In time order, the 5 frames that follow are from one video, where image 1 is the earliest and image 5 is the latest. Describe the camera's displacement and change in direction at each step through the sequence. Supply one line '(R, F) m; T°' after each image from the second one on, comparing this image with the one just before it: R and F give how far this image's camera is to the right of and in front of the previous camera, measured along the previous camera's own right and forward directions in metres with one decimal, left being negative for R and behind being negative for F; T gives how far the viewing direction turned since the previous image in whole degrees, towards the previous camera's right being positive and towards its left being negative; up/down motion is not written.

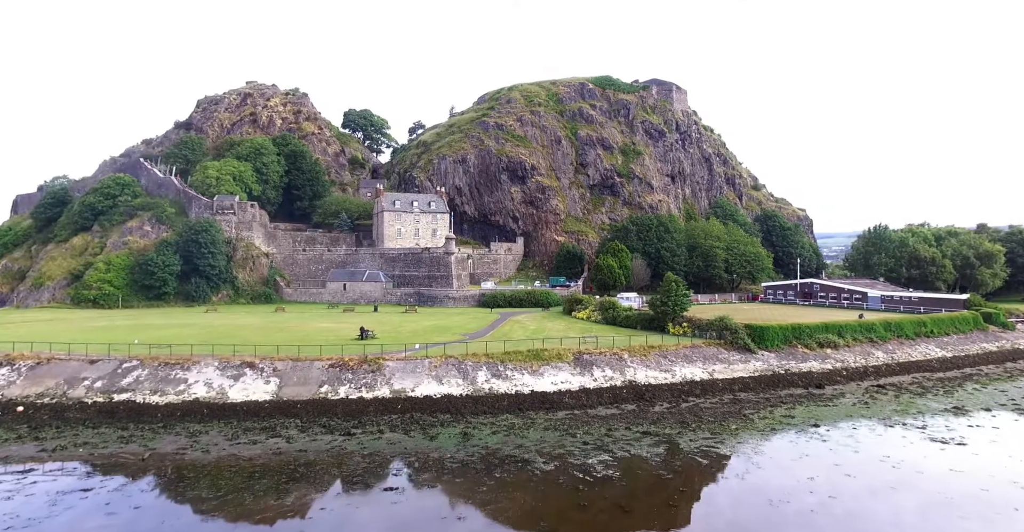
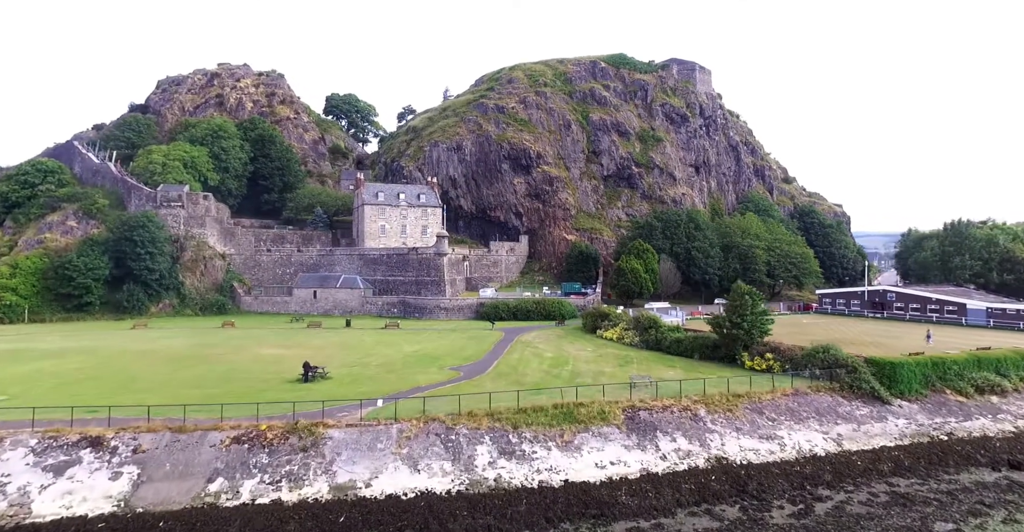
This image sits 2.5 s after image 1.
(-0.7, +11.3) m; 0°
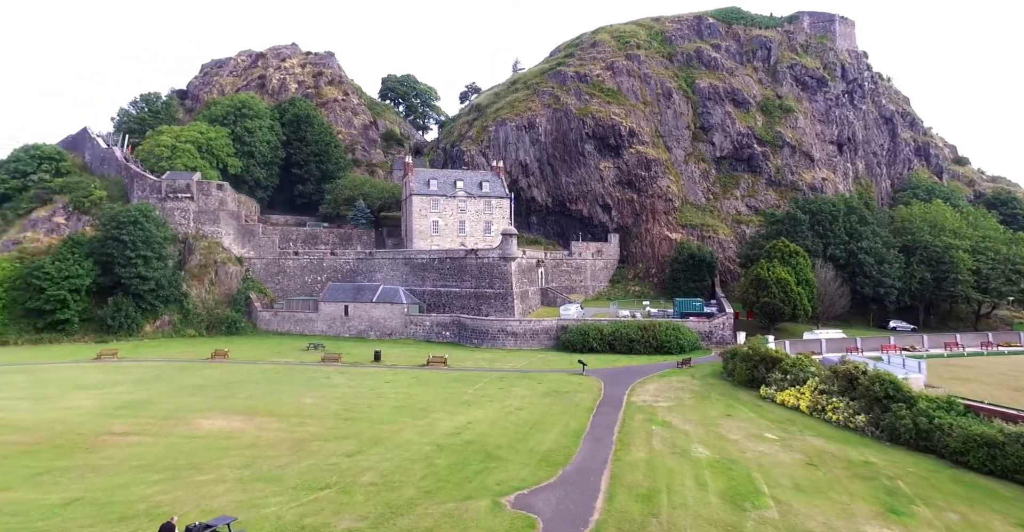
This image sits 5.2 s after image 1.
(-1.4, +14.9) m; -7°
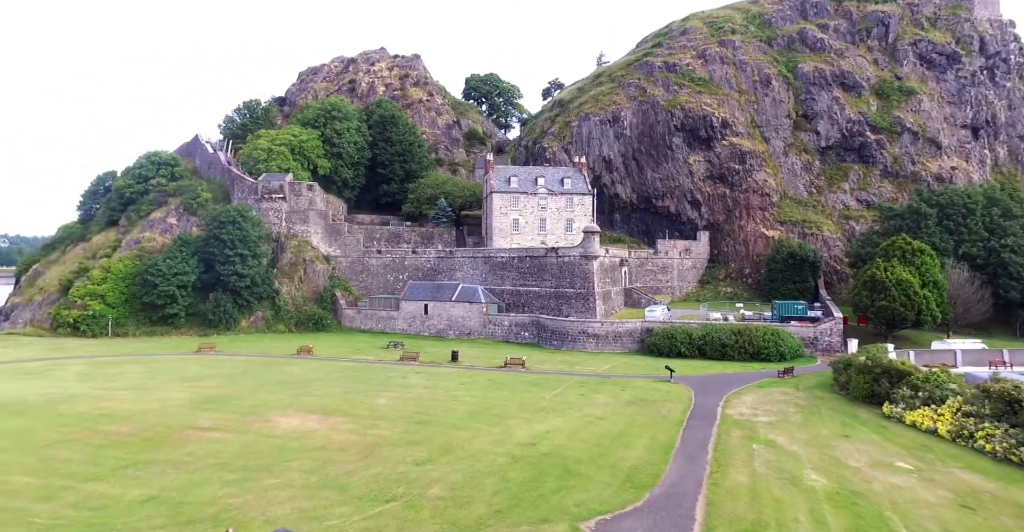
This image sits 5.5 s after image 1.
(0.0, +1.5) m; -8°
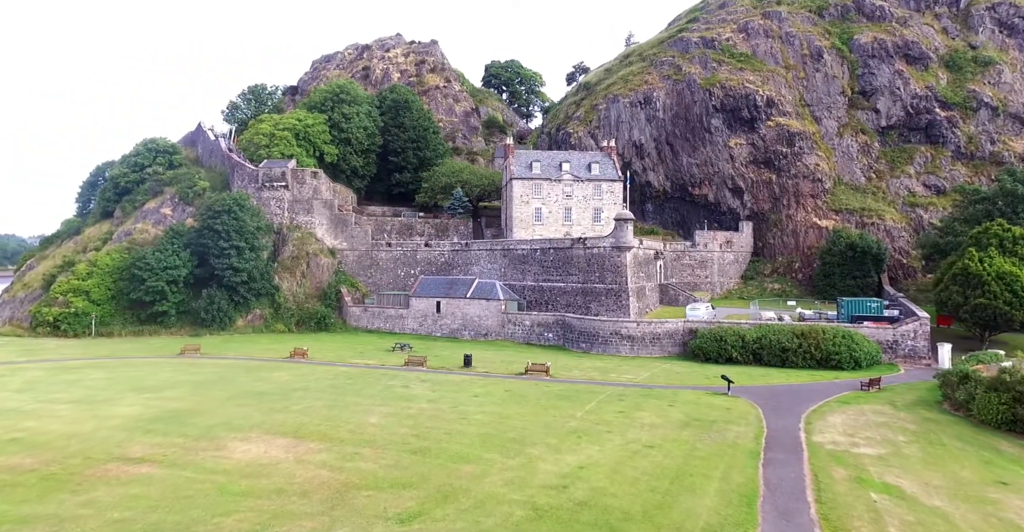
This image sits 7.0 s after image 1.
(0.0, +4.7) m; -2°
